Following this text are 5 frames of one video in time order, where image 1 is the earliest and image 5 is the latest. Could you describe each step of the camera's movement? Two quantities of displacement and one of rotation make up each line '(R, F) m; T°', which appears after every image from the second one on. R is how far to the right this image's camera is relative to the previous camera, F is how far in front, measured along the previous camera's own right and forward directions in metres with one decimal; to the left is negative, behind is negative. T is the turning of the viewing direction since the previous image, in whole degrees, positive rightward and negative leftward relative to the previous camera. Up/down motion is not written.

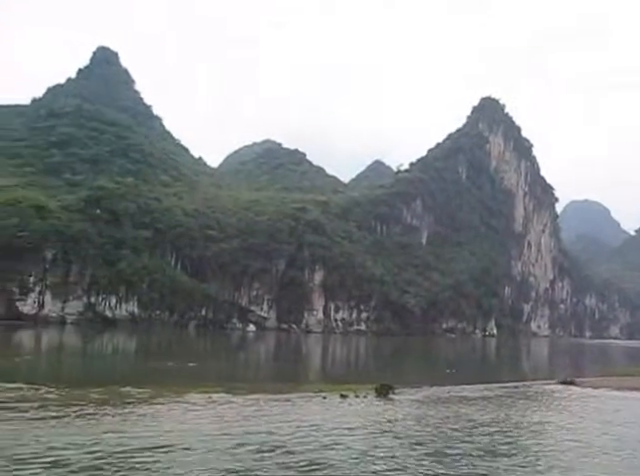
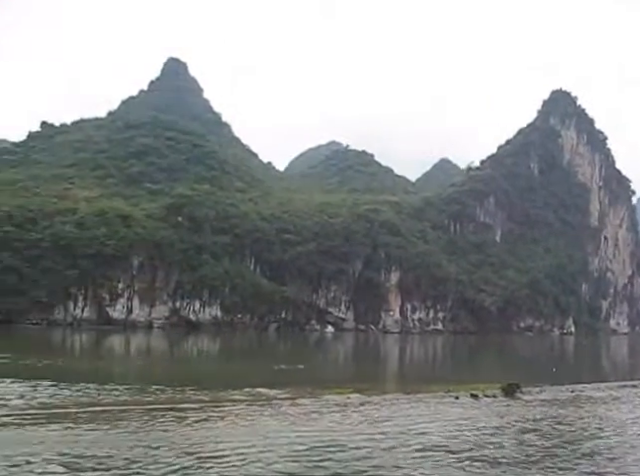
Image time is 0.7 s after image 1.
(-3.6, -0.5) m; -4°
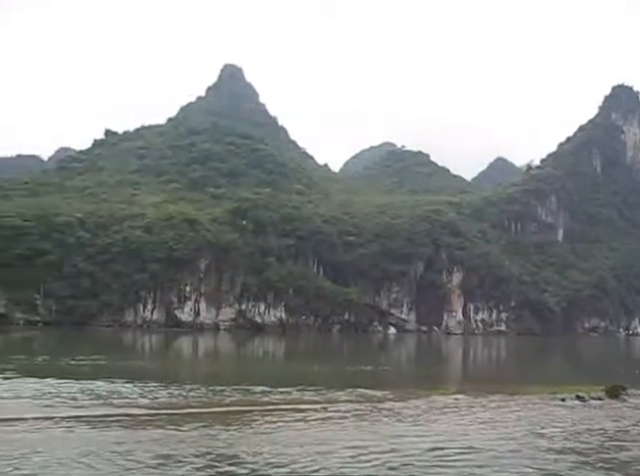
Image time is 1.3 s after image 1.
(-2.9, -0.4) m; -3°
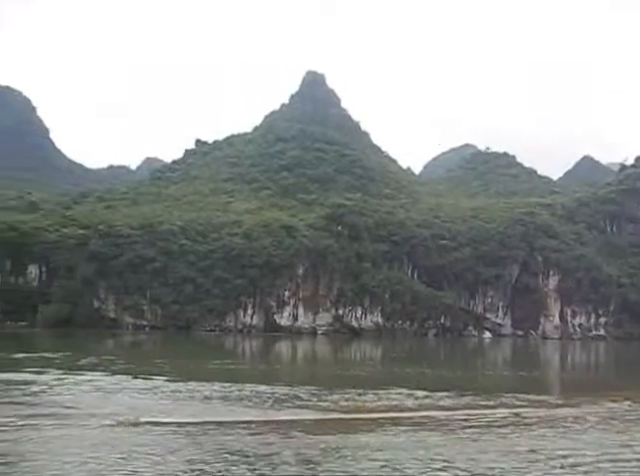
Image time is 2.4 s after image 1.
(-5.2, -0.7) m; -4°
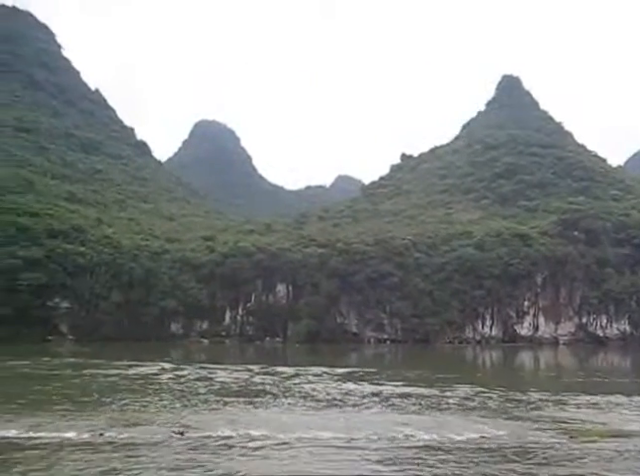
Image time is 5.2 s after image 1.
(-13.4, -1.8) m; -10°
